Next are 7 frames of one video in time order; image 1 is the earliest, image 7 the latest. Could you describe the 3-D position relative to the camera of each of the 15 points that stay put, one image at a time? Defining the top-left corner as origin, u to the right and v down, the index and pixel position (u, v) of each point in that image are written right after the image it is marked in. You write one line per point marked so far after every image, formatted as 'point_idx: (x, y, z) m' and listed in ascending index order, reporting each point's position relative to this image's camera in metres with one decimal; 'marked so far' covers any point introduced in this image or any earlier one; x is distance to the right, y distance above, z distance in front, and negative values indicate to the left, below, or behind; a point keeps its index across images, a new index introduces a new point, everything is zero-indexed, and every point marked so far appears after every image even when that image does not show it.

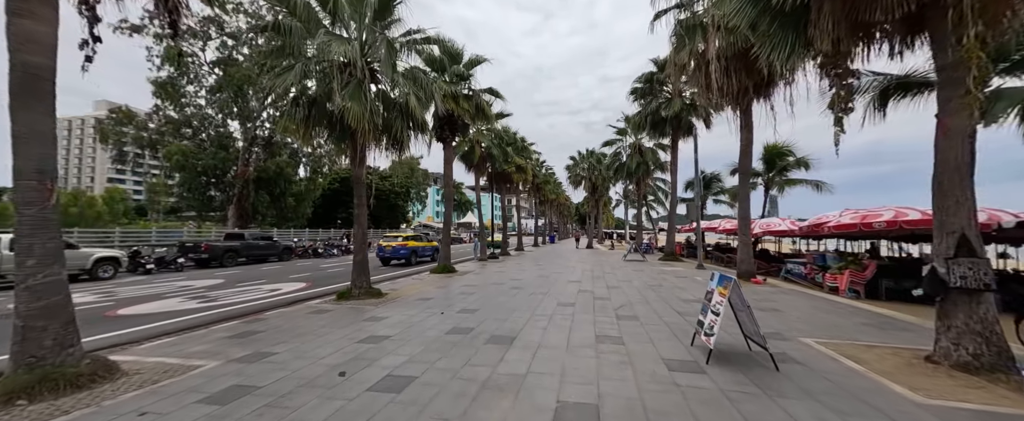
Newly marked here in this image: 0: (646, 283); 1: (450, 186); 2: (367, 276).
0: (+4.8, -2.6, +12.5) m
1: (-3.0, +1.2, +16.9) m
2: (-4.2, -1.9, +10.3) m
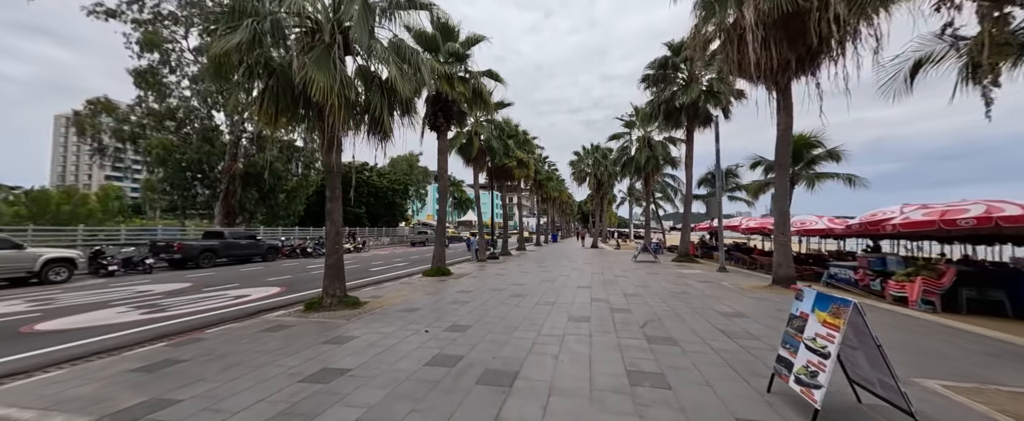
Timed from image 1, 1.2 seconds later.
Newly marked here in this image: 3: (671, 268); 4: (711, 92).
0: (+4.8, -2.4, +10.9) m
1: (-2.9, +1.4, +15.2) m
2: (-4.2, -1.8, +8.7) m
3: (+7.8, -2.8, +17.3) m
4: (+10.5, +6.3, +18.6) m
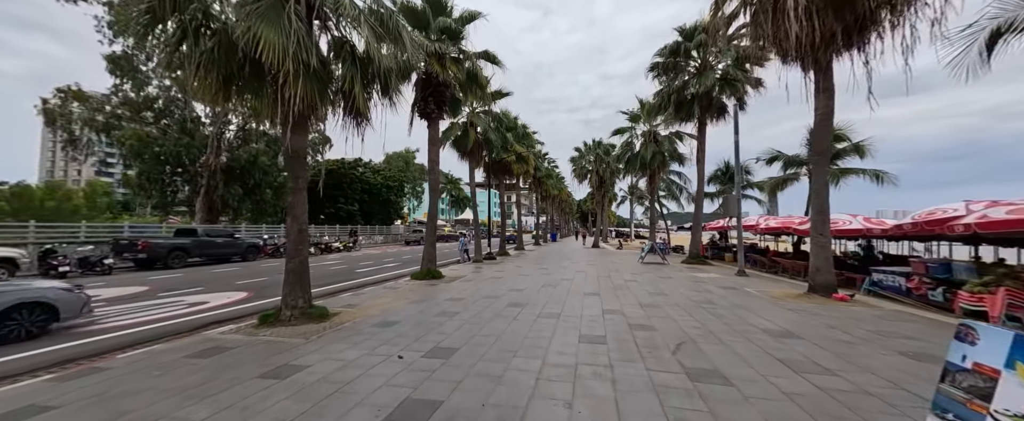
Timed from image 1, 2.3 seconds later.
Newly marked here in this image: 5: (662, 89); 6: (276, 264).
0: (+4.7, -2.3, +9.5) m
1: (-3.0, +1.5, +13.8) m
2: (-4.3, -1.6, +7.3) m
3: (+7.7, -2.7, +15.9) m
4: (+10.4, +6.4, +17.2) m
5: (+8.1, +6.6, +19.1) m
6: (-13.0, -3.0, +19.4) m
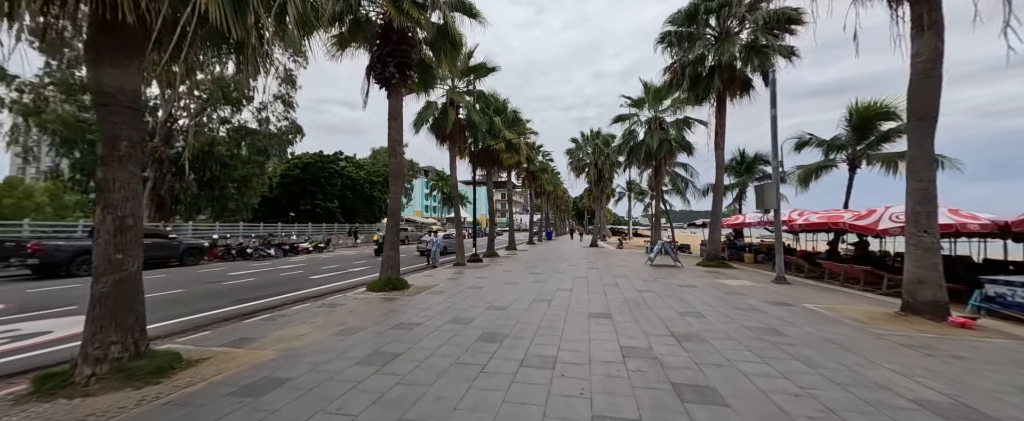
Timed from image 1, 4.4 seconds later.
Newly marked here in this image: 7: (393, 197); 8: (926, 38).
0: (+4.3, -2.1, +6.7) m
1: (-3.5, +1.8, +10.9) m
2: (-4.7, -1.5, +4.3) m
3: (+7.1, -2.4, +13.2) m
4: (+9.8, +6.6, +14.5) m
5: (+7.5, +6.9, +16.3) m
6: (-13.6, -2.8, +16.4) m
7: (-3.7, +0.4, +11.0) m
8: (+7.8, +3.2, +6.6) m
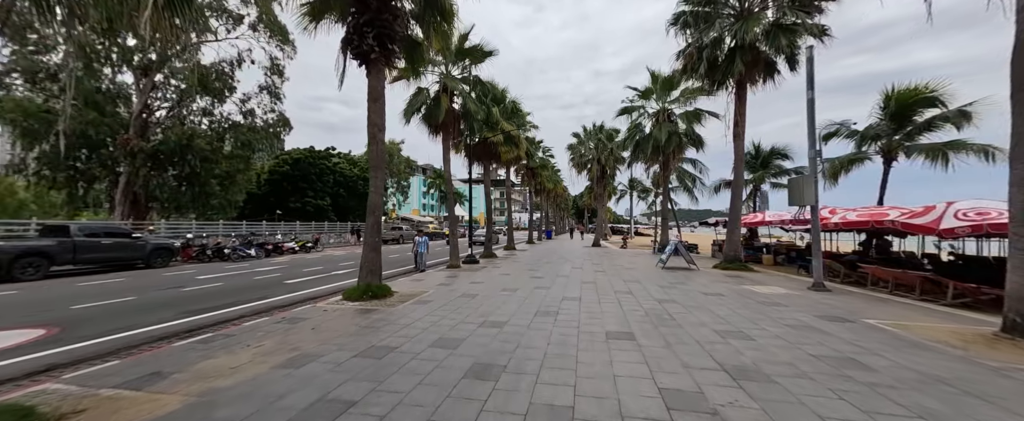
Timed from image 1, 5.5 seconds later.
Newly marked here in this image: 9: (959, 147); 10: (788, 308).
0: (+4.3, -2.0, +5.3) m
1: (-3.5, +1.9, +9.4) m
2: (-4.7, -1.4, +2.9) m
3: (+7.1, -2.3, +11.8) m
4: (+9.8, +6.7, +13.0) m
5: (+7.4, +7.0, +14.9) m
6: (-13.7, -2.6, +14.9) m
7: (-3.8, +0.5, +9.5) m
8: (+7.7, +3.3, +5.2) m
9: (+14.9, +2.1, +11.8) m
10: (+6.0, -2.1, +7.7) m
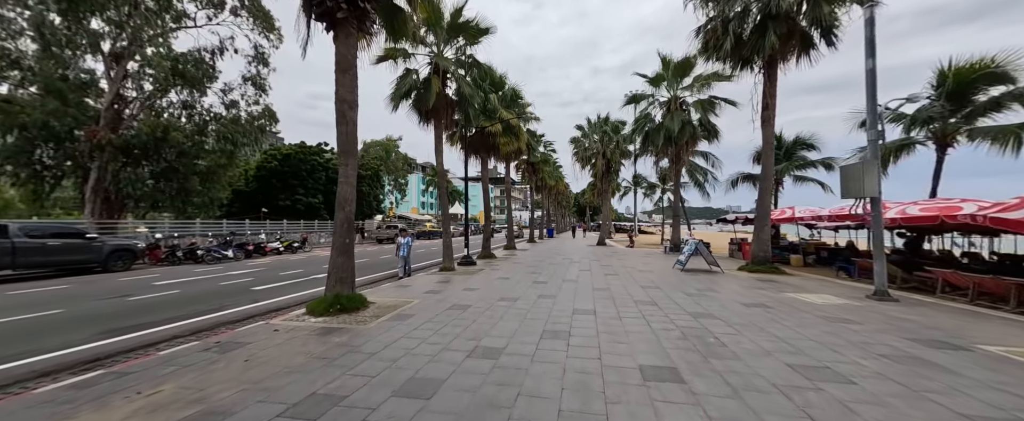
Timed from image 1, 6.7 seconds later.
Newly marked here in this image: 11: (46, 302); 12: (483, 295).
0: (+4.3, -1.9, +3.6) m
1: (-3.6, +2.0, +7.8) m
2: (-4.7, -1.3, +1.2) m
3: (+7.1, -2.2, +10.1) m
4: (+9.8, +6.9, +11.3) m
5: (+7.4, +7.2, +13.2) m
6: (-13.7, -2.5, +13.3) m
7: (-3.8, +0.6, +7.9) m
8: (+7.7, +3.4, +3.5) m
9: (+14.9, +2.3, +10.1) m
10: (+6.0, -2.0, +6.1) m
11: (-12.3, -2.4, +9.4) m
12: (-0.8, -2.3, +9.6) m
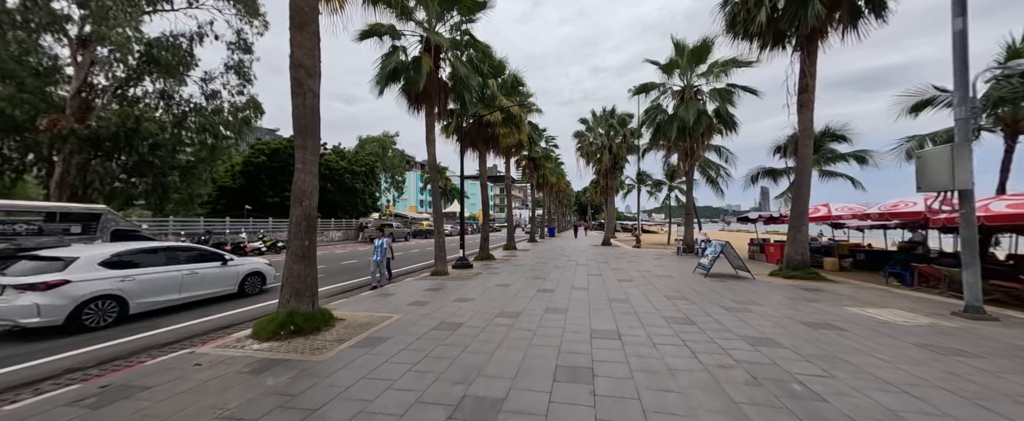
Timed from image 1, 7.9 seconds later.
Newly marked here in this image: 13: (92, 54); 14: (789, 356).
0: (+4.3, -1.8, +2.0) m
1: (-3.5, +2.1, +6.1) m
2: (-4.7, -1.2, -0.4) m
3: (+7.1, -2.1, +8.5) m
4: (+9.8, +7.0, +9.7) m
5: (+7.4, +7.3, +11.6) m
6: (-13.6, -2.4, +11.7) m
7: (-3.7, +0.7, +6.3) m
8: (+7.8, +3.5, +1.9) m
9: (+14.9, +2.4, +8.5) m
10: (+6.1, -1.9, +4.5) m
11: (-12.3, -2.3, +7.8) m
12: (-0.8, -2.2, +8.0) m
13: (-23.4, +8.7, +19.7) m
14: (+3.7, -2.0, +4.8) m
